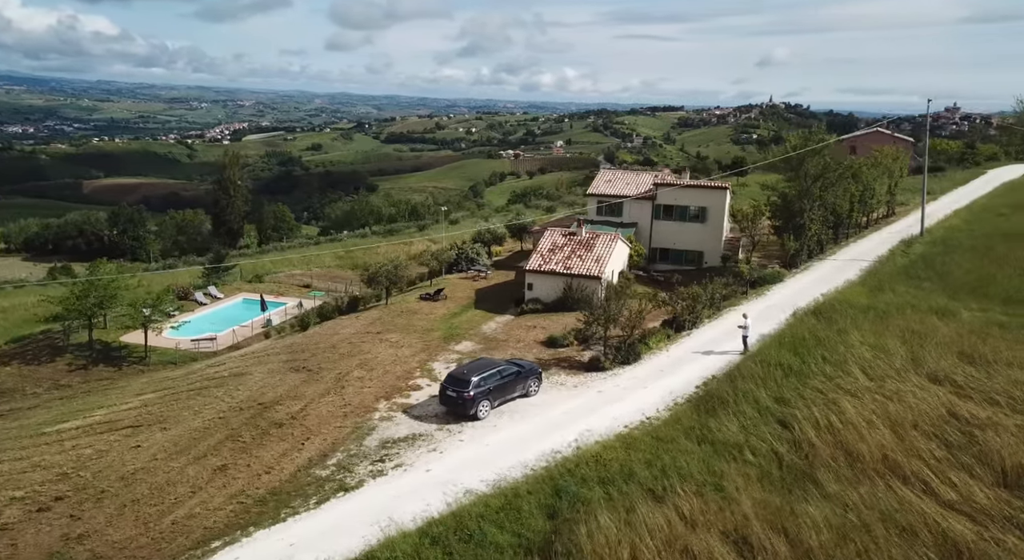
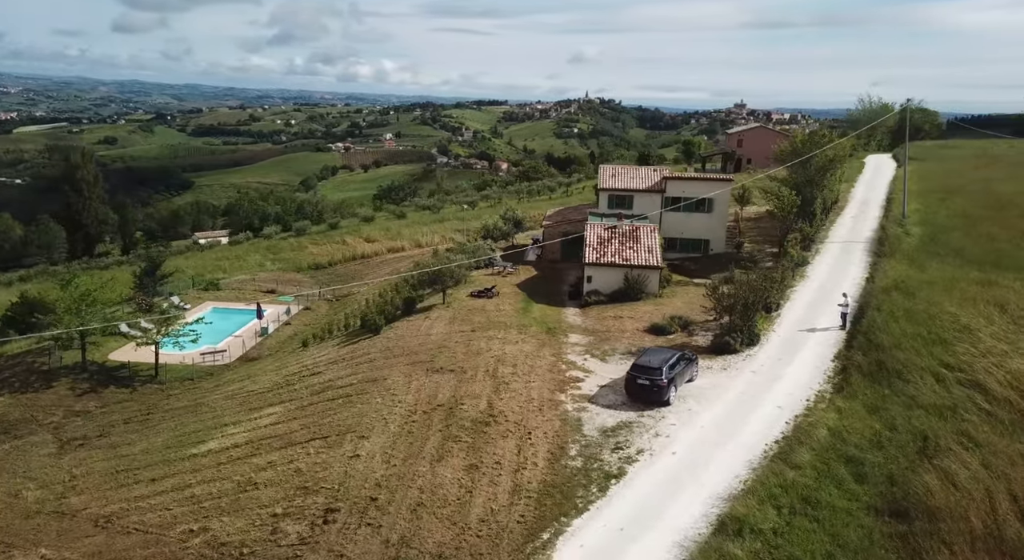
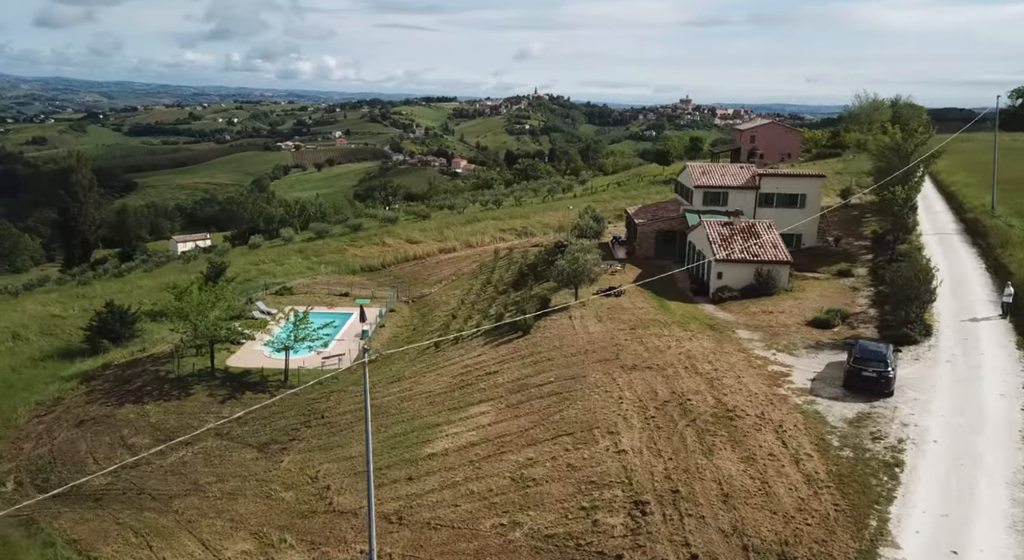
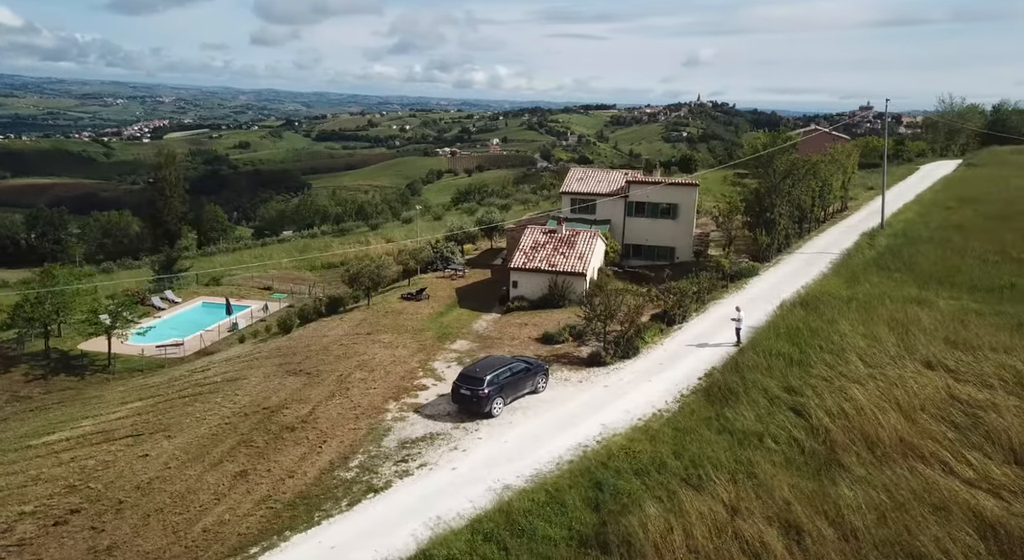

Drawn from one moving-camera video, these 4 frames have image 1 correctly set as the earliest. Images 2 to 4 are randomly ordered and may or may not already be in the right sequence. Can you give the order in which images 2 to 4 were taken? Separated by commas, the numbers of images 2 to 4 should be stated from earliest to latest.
4, 2, 3
